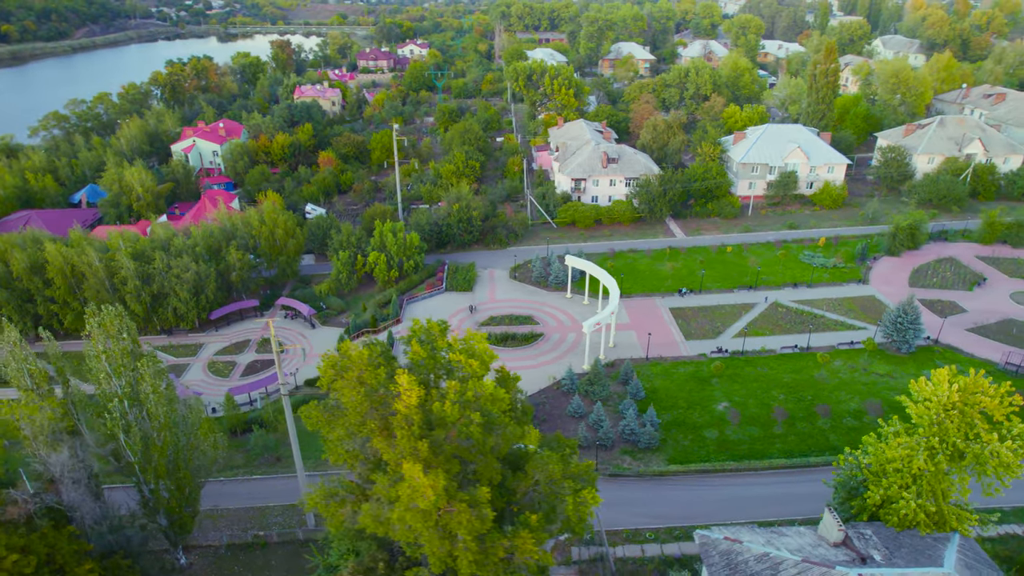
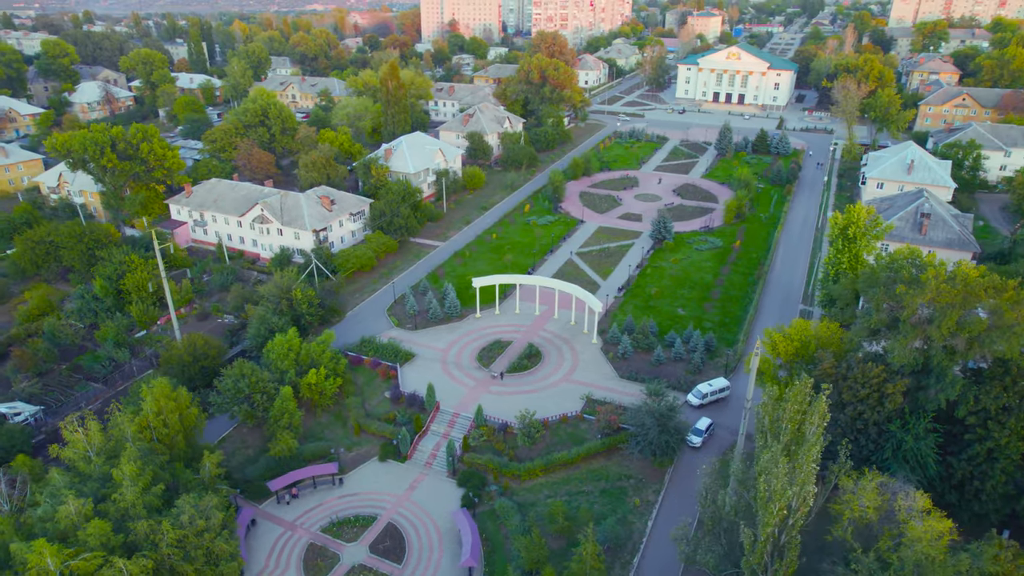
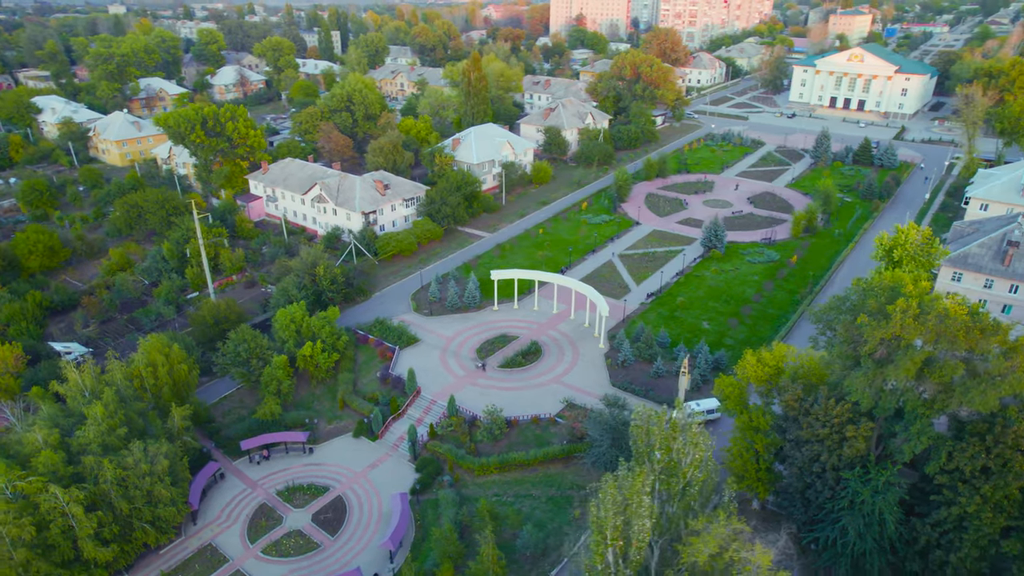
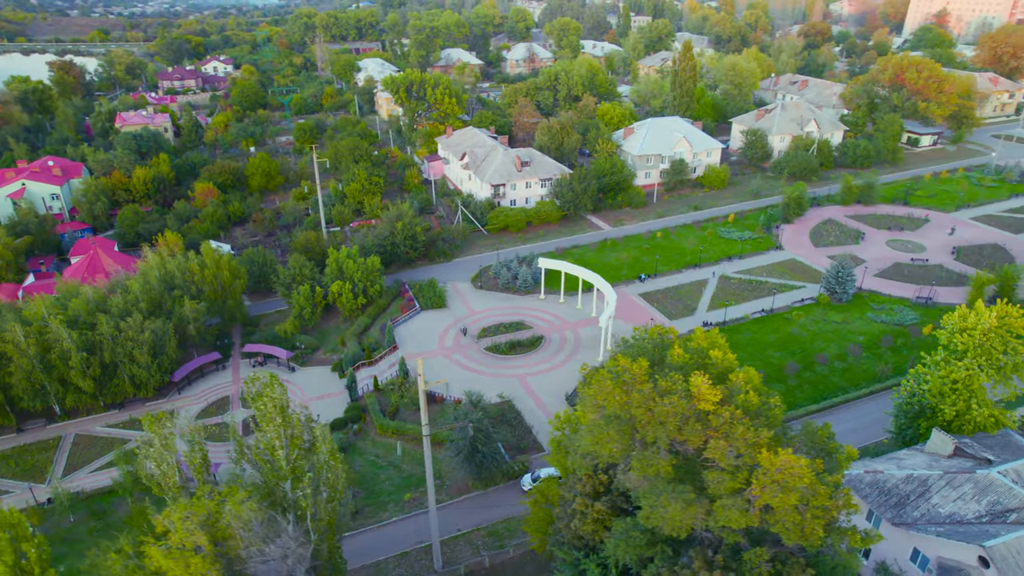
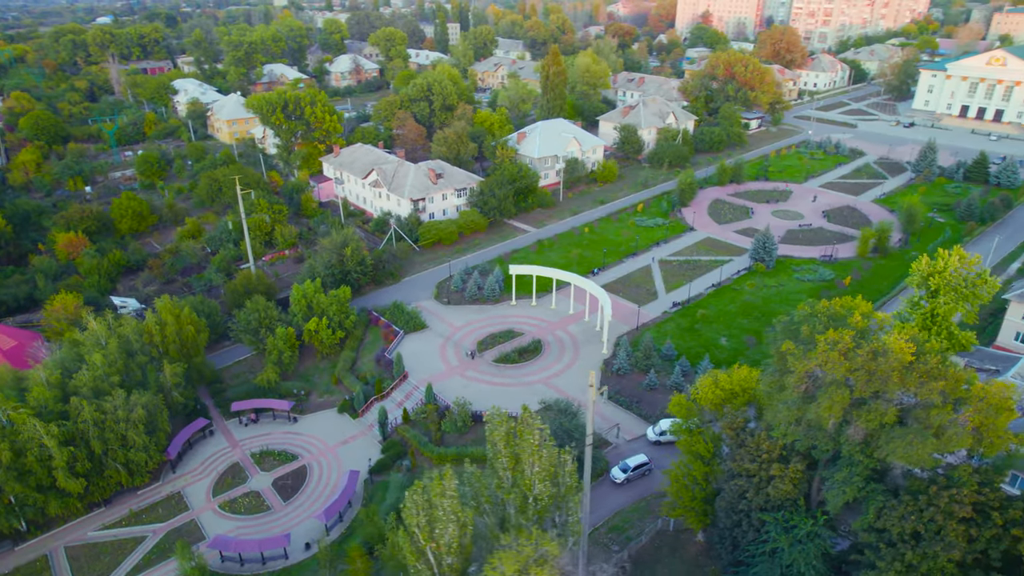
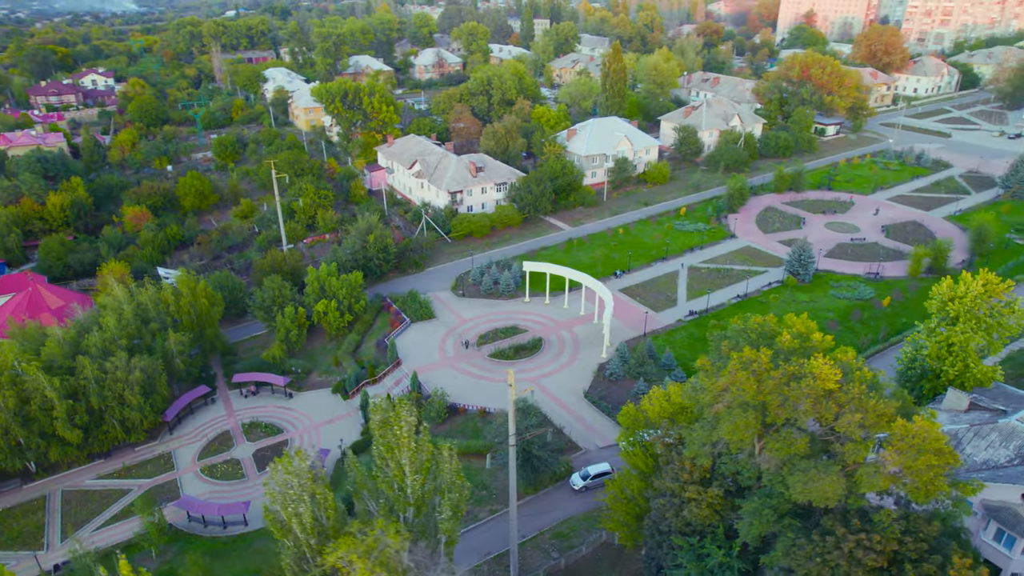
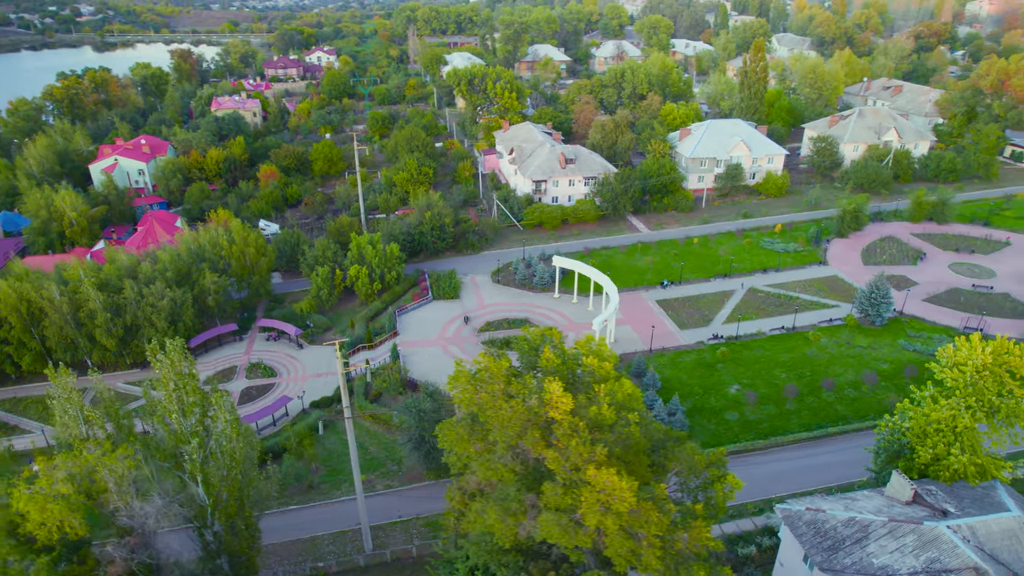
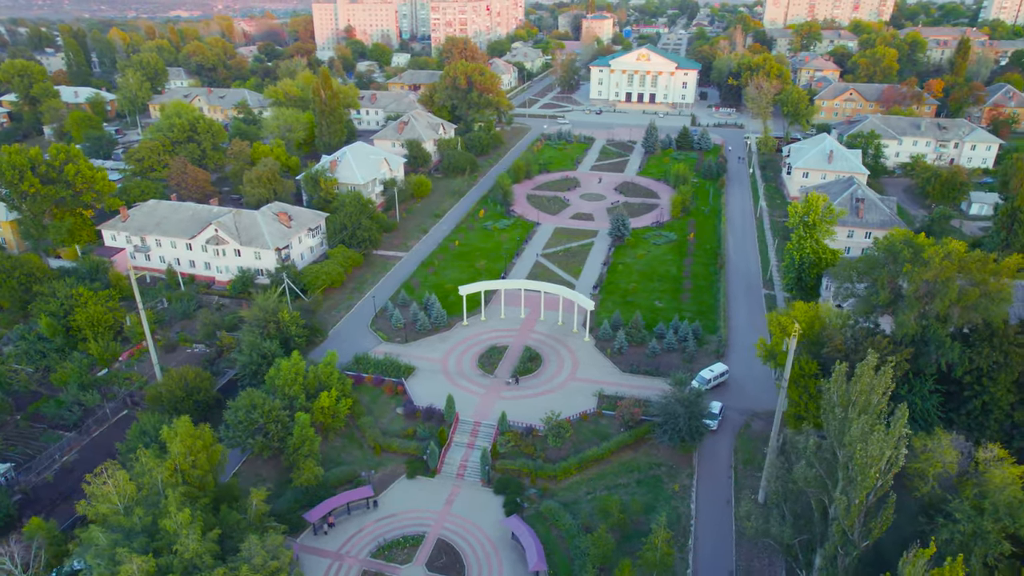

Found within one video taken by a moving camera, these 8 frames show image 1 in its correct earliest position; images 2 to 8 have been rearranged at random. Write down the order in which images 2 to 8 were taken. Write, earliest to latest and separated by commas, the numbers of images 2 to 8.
7, 4, 6, 5, 3, 2, 8
